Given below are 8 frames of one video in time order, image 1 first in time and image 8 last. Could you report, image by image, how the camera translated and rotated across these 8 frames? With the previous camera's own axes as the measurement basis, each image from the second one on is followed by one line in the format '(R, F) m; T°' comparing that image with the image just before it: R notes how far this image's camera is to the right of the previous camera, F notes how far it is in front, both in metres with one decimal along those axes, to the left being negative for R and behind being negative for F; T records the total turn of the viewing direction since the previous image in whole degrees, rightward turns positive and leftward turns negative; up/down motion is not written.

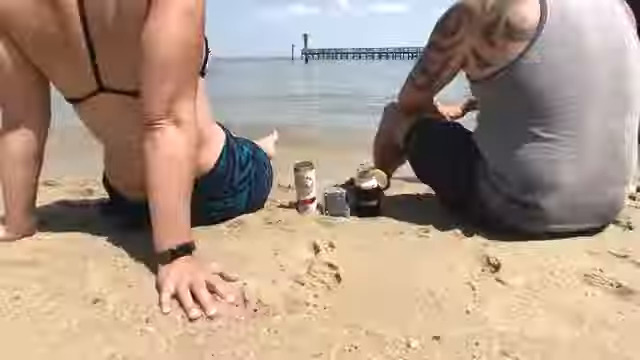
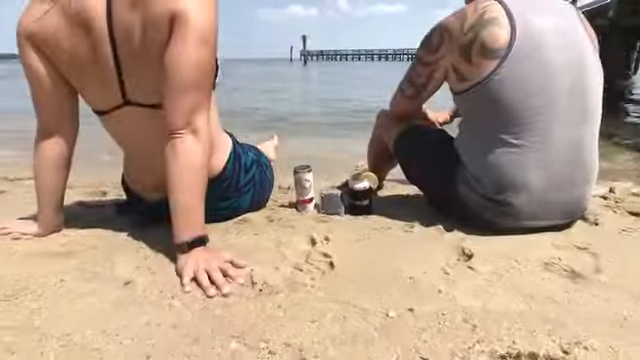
(0.0, -0.2) m; 0°
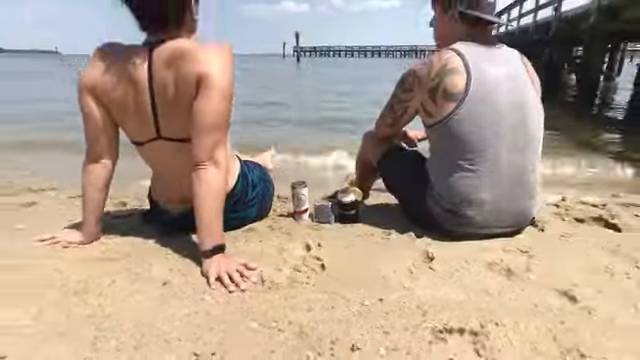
(0.0, -0.4) m; +1°
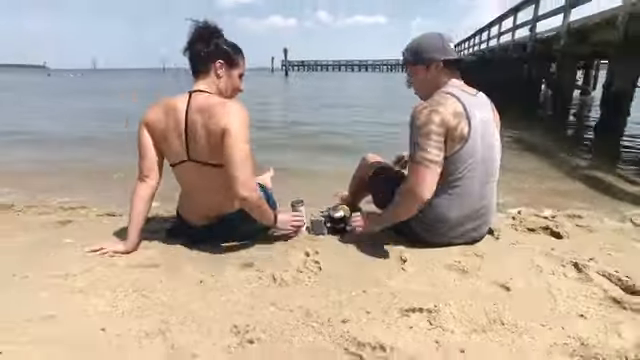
(0.0, -0.5) m; +2°
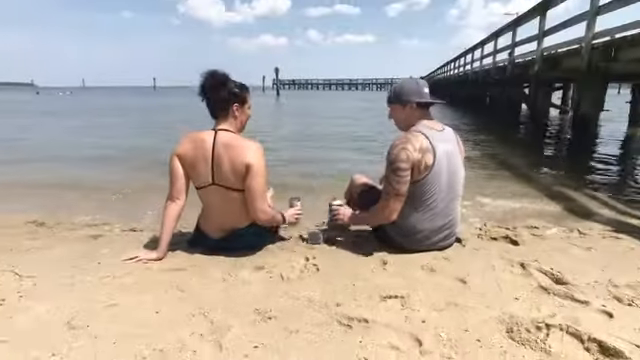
(0.0, -0.6) m; +1°
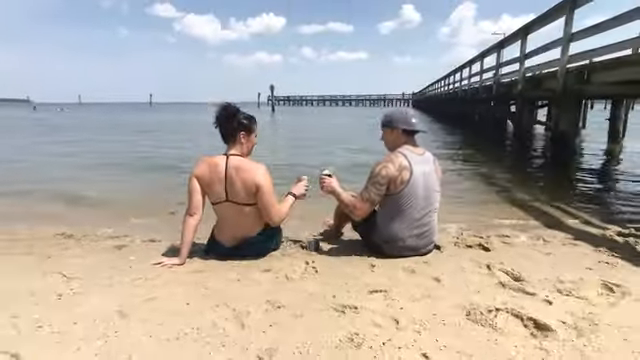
(0.0, -0.6) m; +1°
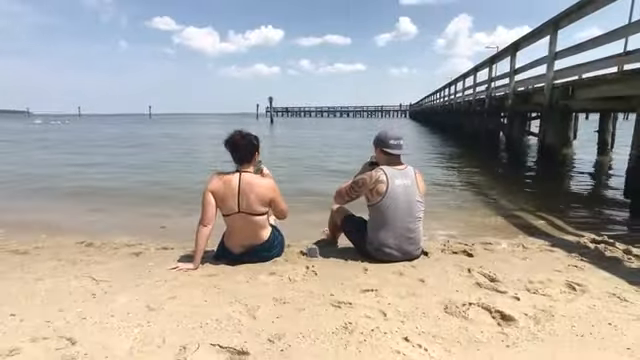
(0.0, -0.4) m; 0°
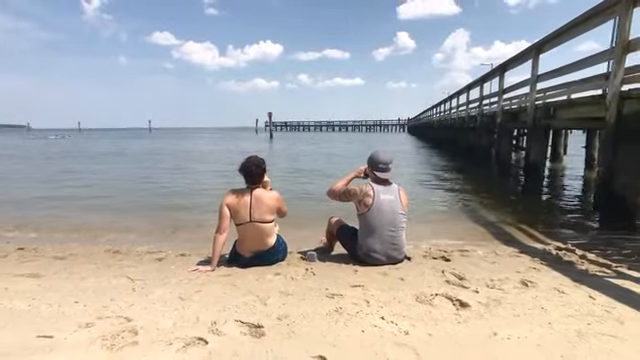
(0.0, -0.8) m; 0°
